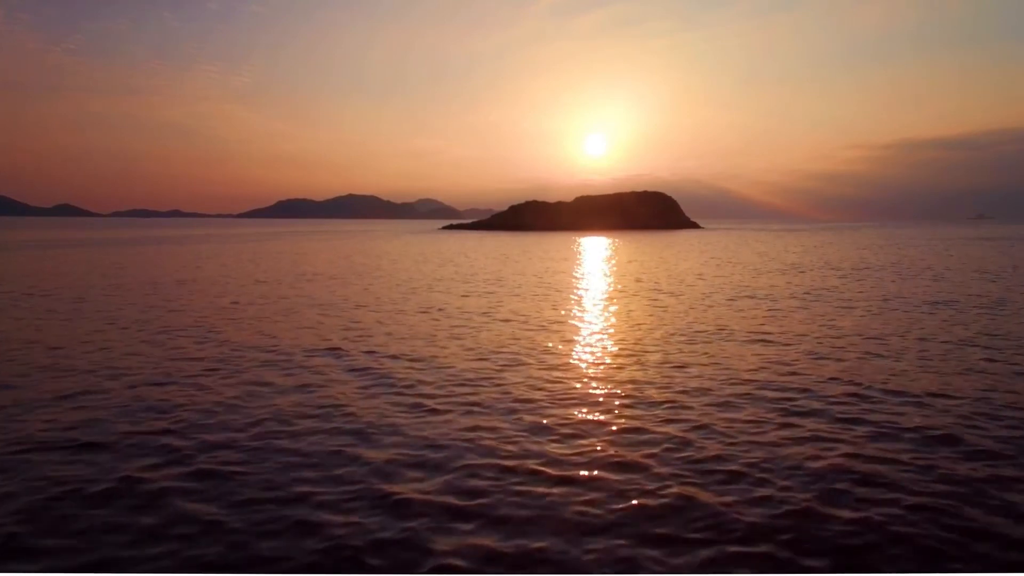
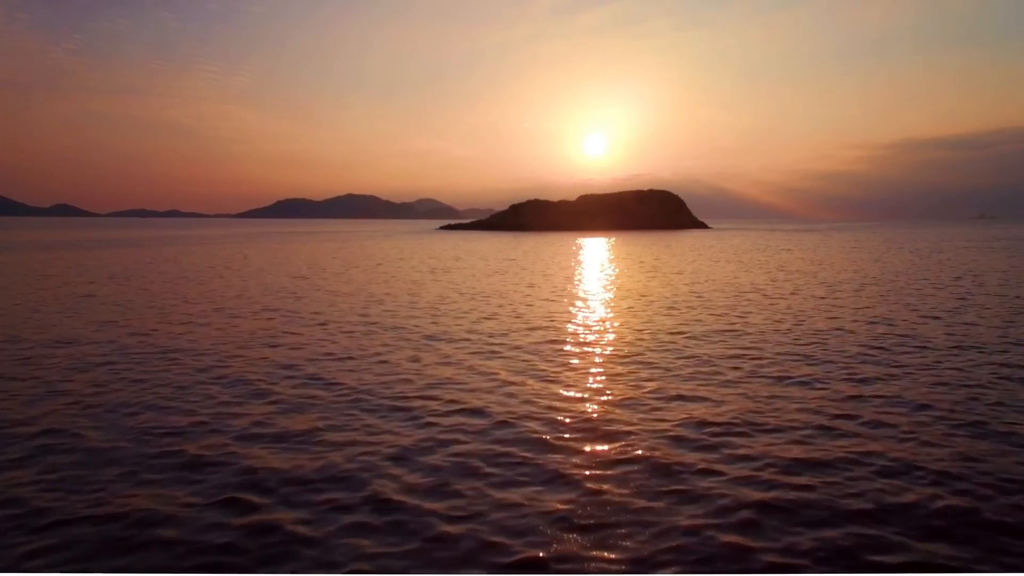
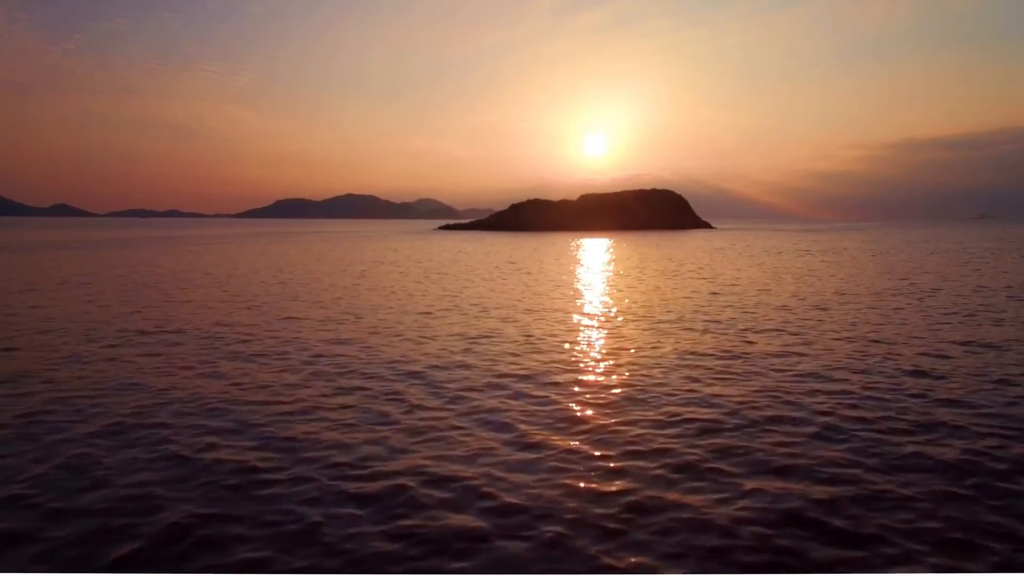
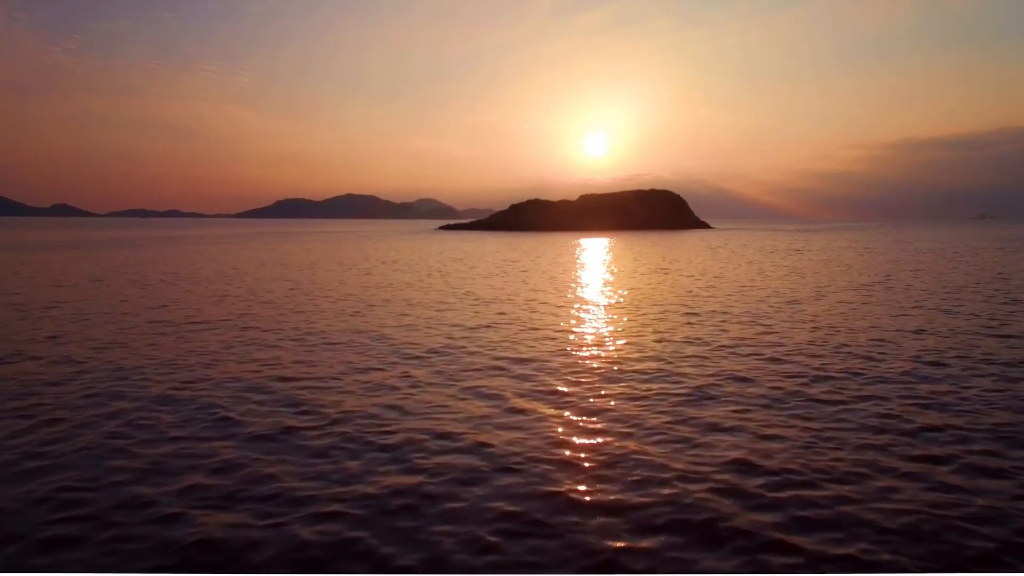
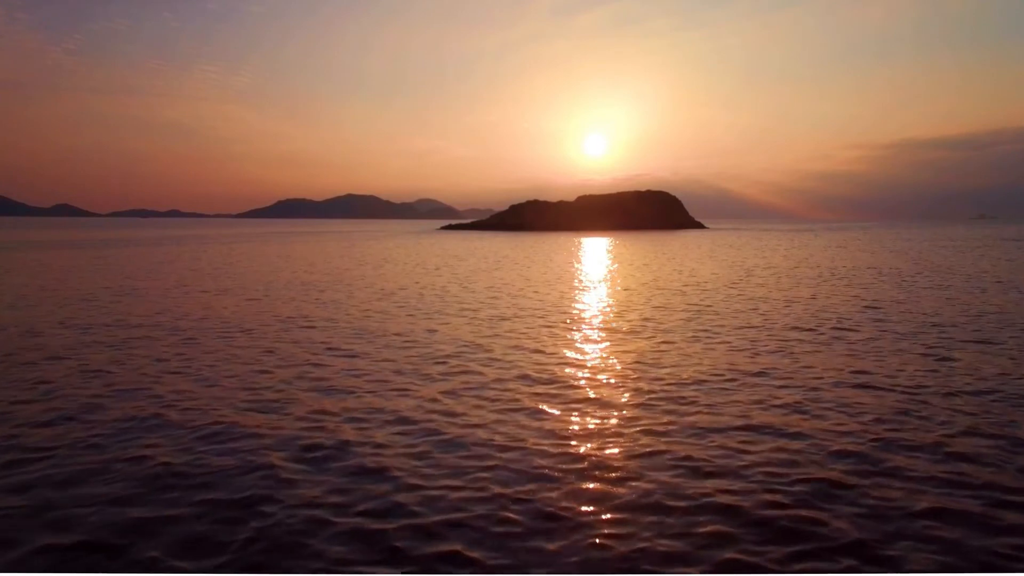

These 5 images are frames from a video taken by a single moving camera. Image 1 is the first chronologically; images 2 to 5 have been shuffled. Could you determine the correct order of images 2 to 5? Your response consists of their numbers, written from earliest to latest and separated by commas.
5, 2, 4, 3
